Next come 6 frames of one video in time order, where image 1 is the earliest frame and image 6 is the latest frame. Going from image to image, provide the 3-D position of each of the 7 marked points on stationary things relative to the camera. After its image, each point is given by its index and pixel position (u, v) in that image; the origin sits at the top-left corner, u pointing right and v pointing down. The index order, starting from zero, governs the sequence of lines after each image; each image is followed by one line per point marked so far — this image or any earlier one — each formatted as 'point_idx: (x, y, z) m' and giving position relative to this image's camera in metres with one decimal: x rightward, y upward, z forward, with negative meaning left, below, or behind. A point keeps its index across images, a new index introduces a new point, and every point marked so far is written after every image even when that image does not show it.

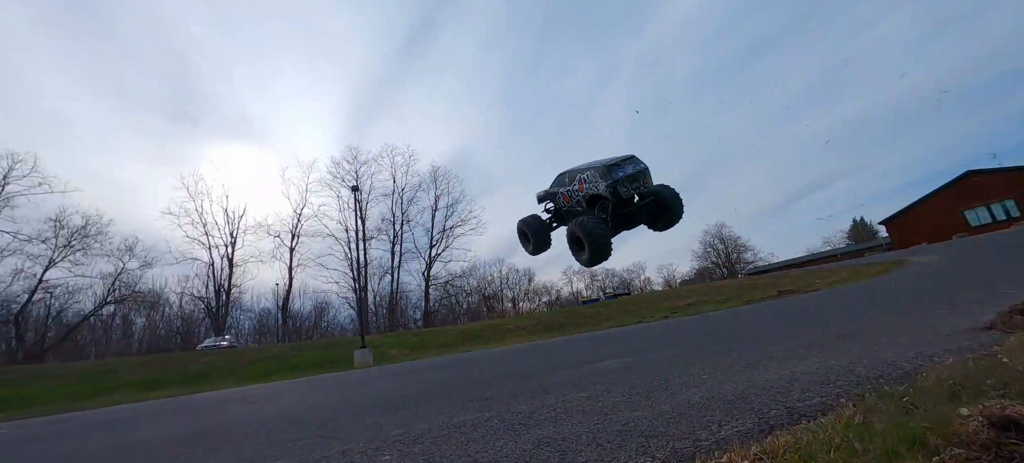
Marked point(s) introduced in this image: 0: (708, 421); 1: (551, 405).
0: (+1.9, -1.8, +3.8) m
1: (+0.5, -2.6, +6.2) m
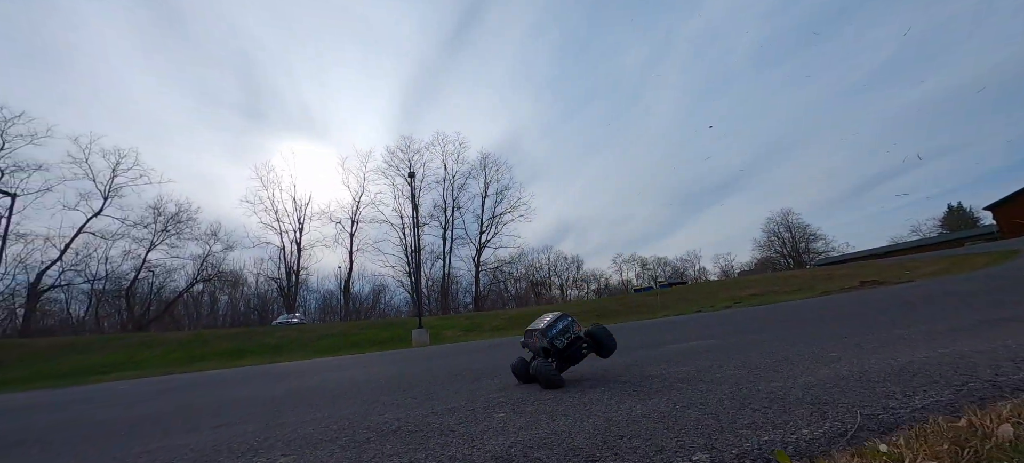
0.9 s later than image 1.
0: (+3.0, -1.3, +3.4) m
1: (+2.0, -2.1, +5.8) m
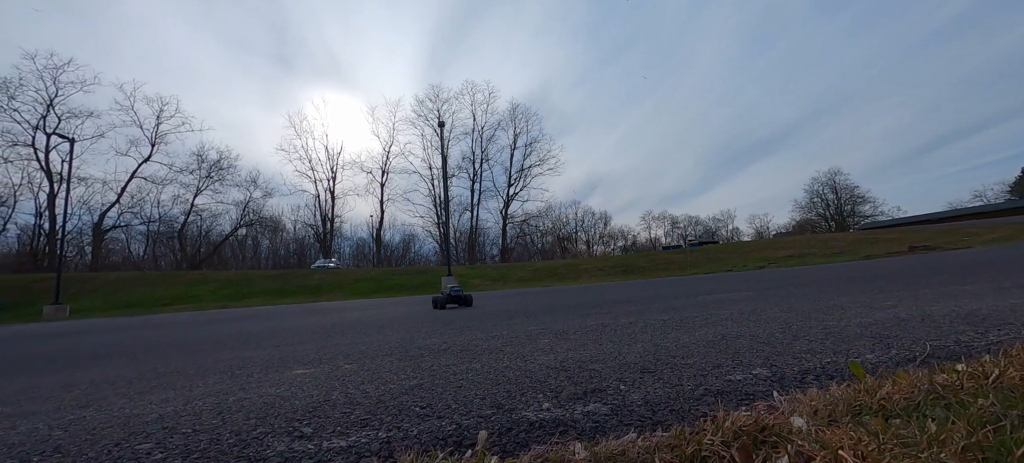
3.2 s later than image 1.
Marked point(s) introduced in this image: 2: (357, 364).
0: (+3.5, -0.8, +3.3) m
1: (+2.6, -1.2, +5.9) m
2: (-1.6, -1.4, +4.2) m
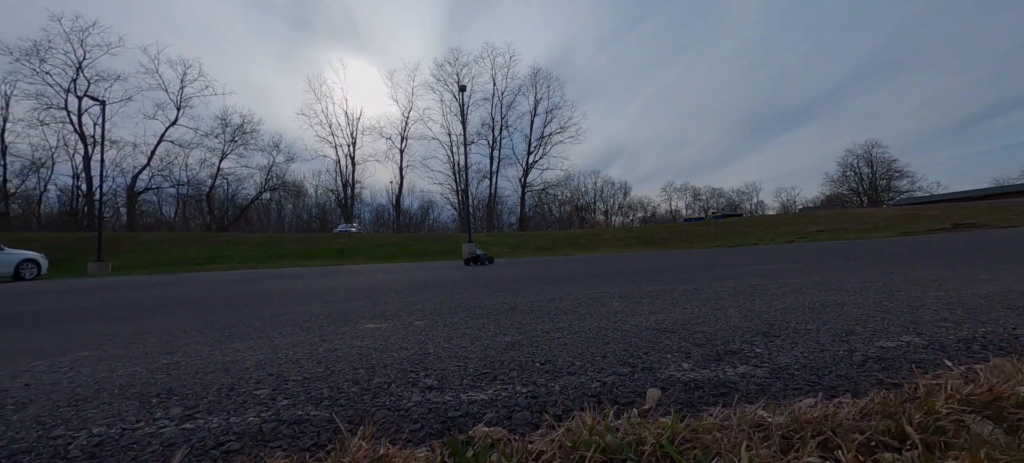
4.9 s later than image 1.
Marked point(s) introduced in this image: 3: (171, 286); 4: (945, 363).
0: (+4.2, -0.5, +2.9) m
1: (+3.4, -0.7, +5.6) m
2: (-0.9, -0.9, +4.2) m
3: (-11.0, -1.8, +13.2) m
4: (+2.0, -0.6, +1.8) m
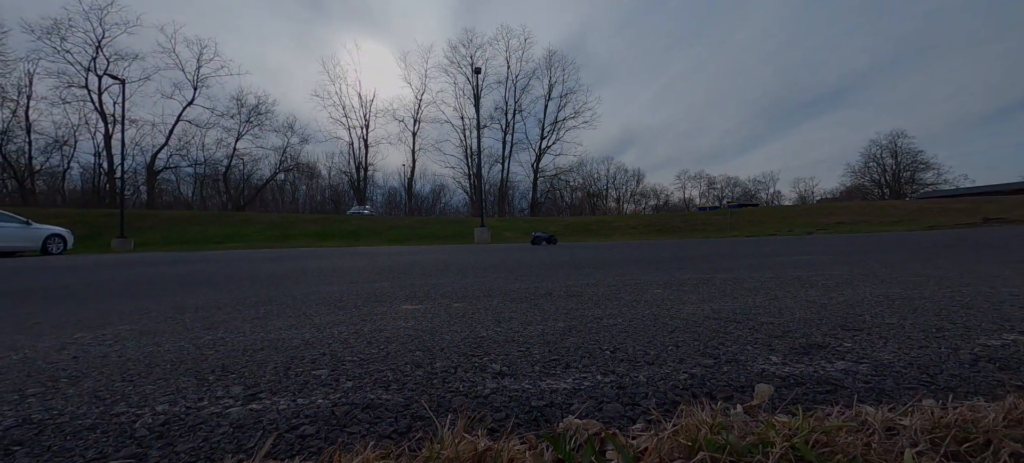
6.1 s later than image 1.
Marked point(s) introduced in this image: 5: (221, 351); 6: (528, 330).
0: (+4.5, -0.5, +2.7) m
1: (+3.9, -0.6, +5.4) m
2: (-0.5, -0.7, +4.1) m
3: (-10.4, -1.0, +13.4) m
4: (+2.3, -0.5, +1.7) m
5: (-1.9, -0.8, +2.6) m
6: (+0.1, -0.6, +2.6) m
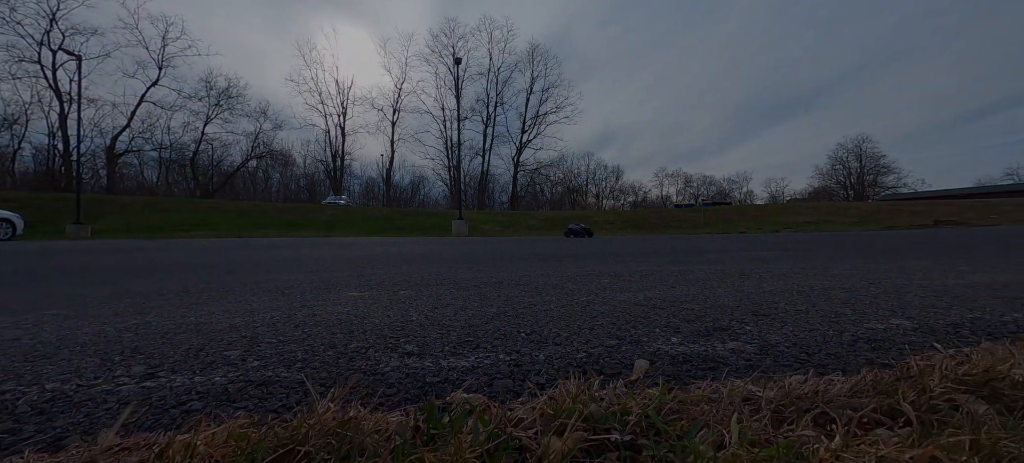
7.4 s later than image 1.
0: (+4.1, -0.4, +2.9) m
1: (+3.3, -0.5, +5.6) m
2: (-1.0, -0.6, +4.1) m
3: (-11.4, -0.6, +12.9) m
4: (+1.9, -0.5, +1.8) m
5: (-2.3, -0.6, +2.5) m
6: (-0.4, -0.5, +2.6) m
